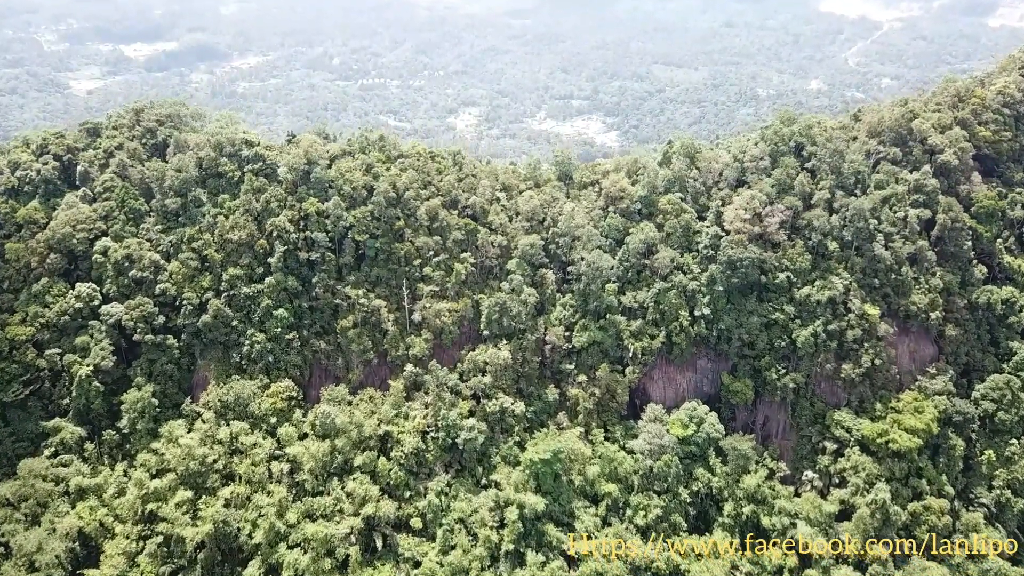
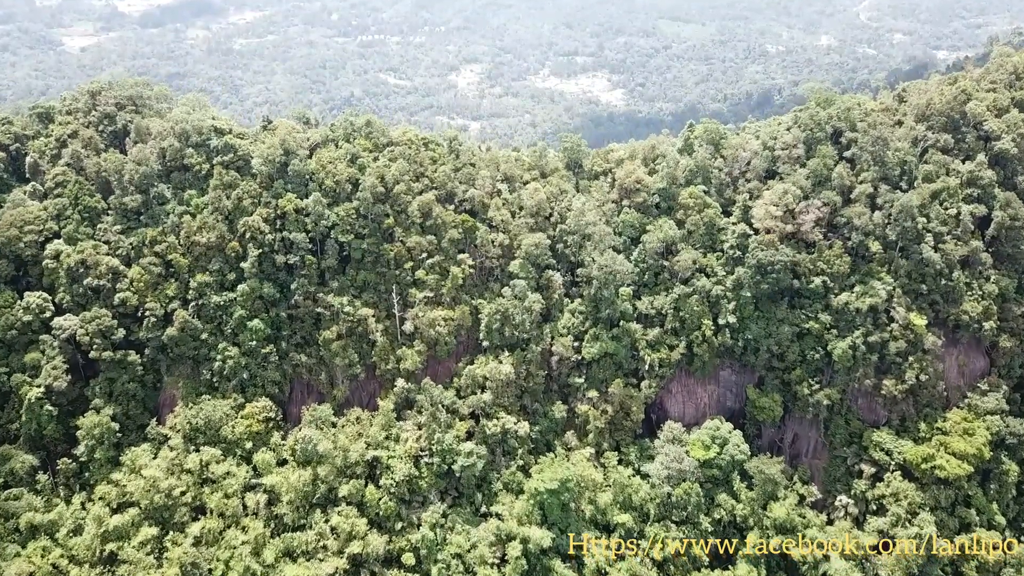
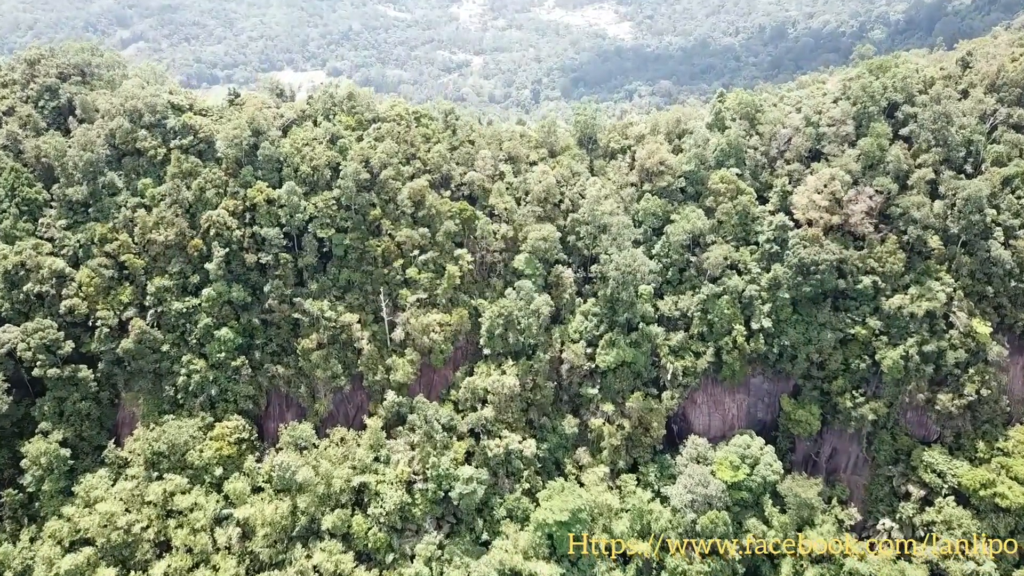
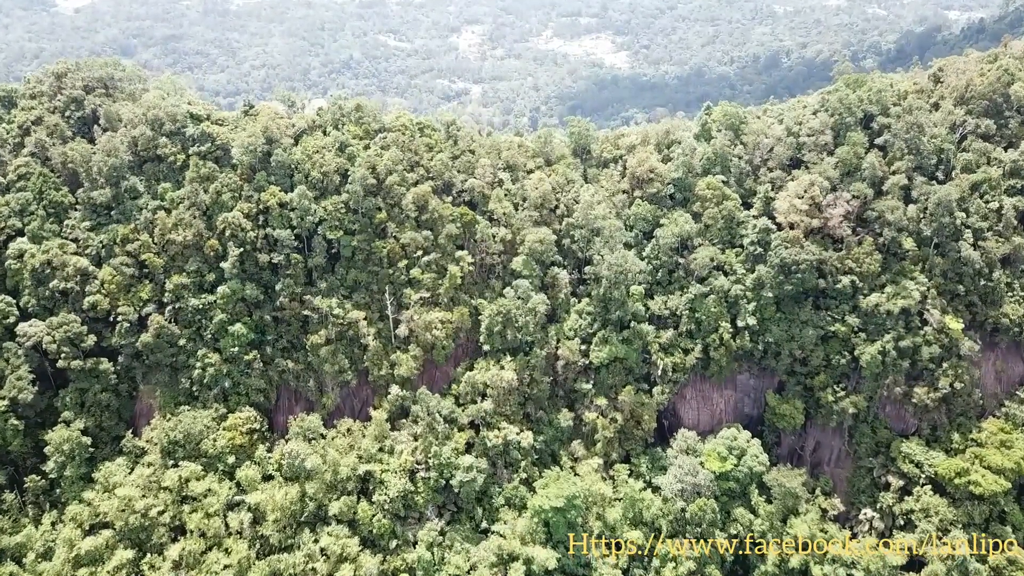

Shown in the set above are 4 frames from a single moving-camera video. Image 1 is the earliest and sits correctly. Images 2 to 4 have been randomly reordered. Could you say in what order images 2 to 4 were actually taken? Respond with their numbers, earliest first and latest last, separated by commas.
2, 4, 3
